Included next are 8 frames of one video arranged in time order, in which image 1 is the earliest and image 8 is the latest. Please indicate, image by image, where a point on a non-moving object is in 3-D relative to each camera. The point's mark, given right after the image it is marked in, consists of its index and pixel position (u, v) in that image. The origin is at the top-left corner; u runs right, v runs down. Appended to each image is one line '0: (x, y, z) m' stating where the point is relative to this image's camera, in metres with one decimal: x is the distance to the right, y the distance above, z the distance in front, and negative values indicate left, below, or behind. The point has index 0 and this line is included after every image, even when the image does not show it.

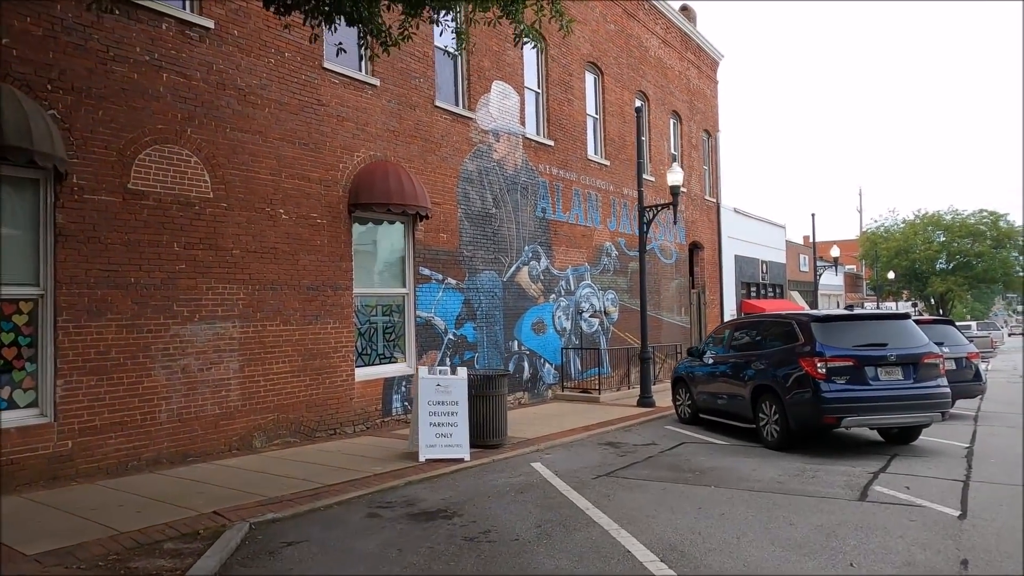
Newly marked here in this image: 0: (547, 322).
0: (+0.8, -0.8, +15.1) m
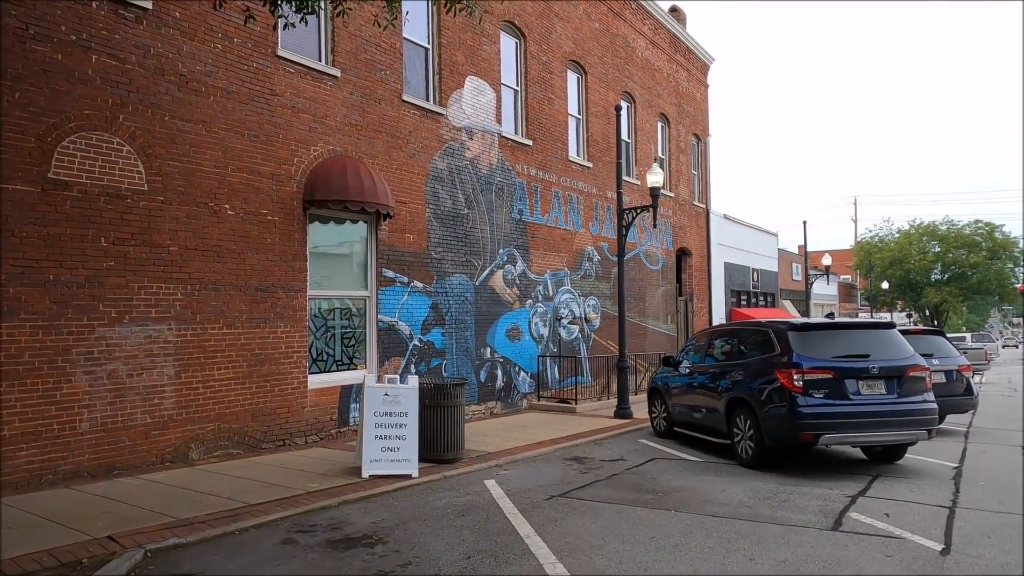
0: (+0.2, -0.9, +14.5) m
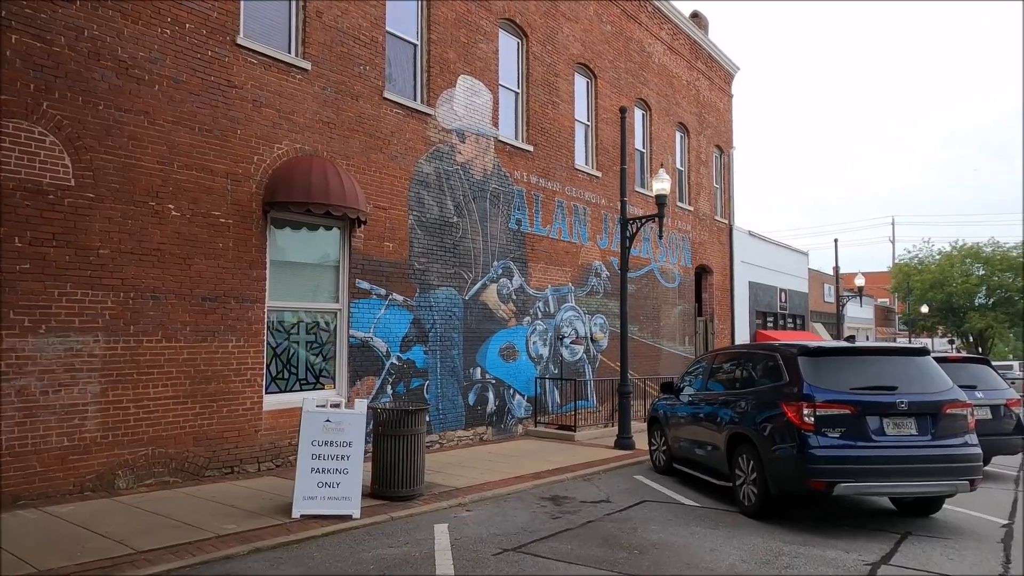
0: (+0.1, -1.2, +13.4) m
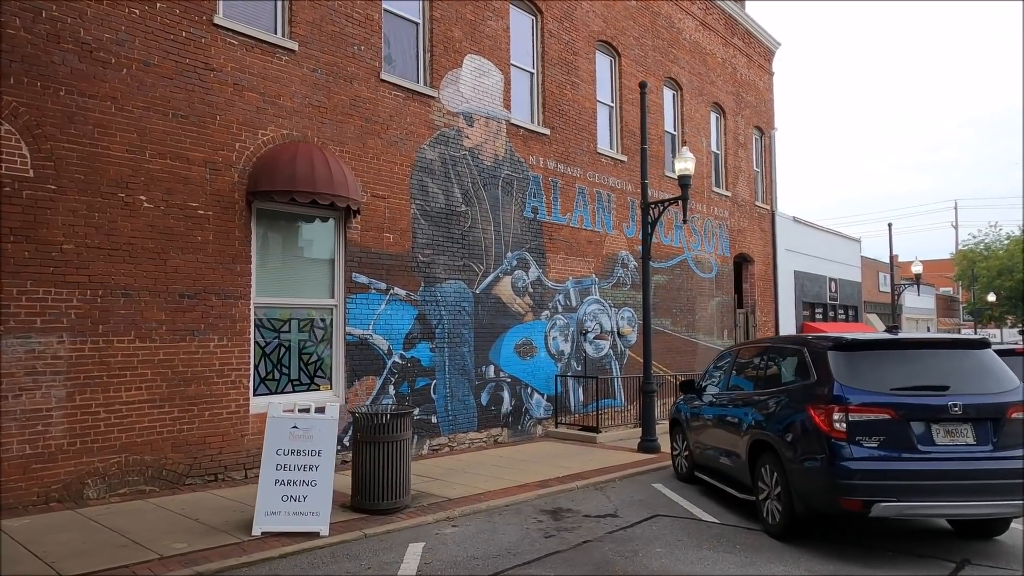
0: (+0.5, -1.1, +12.6) m
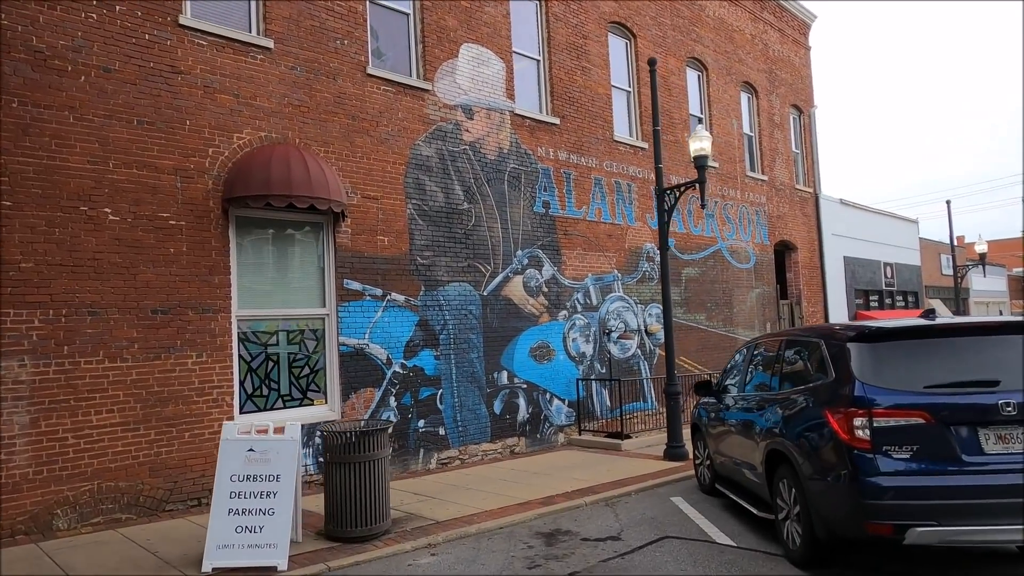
0: (+0.8, -1.1, +11.9) m
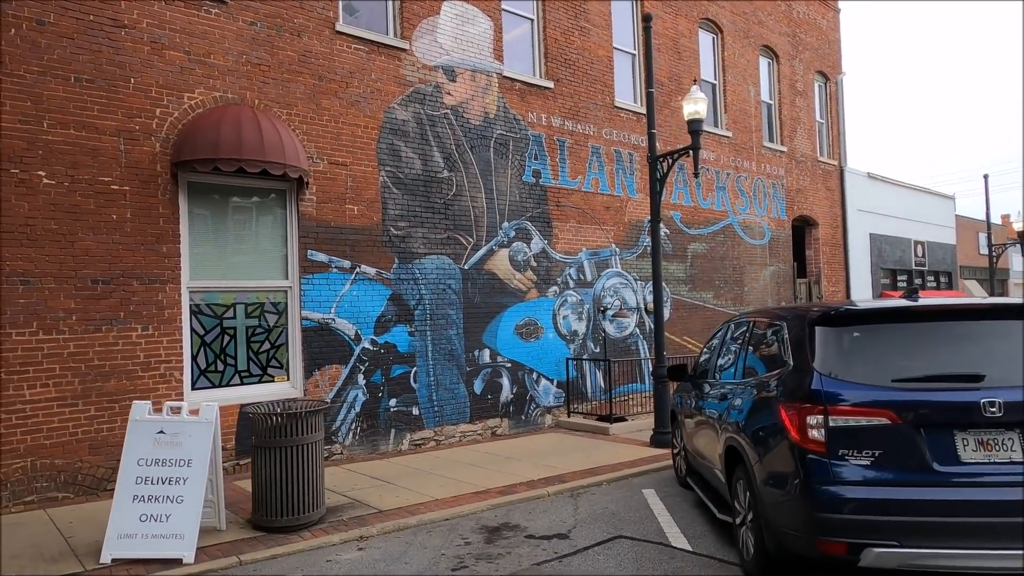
0: (+0.5, -0.6, +11.3) m
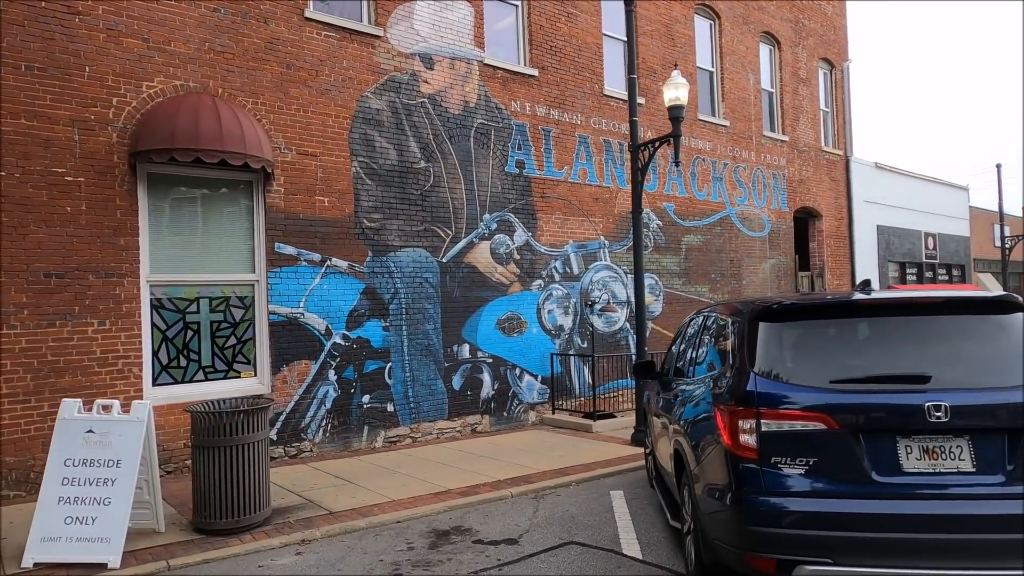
0: (+0.3, -0.5, +11.0) m
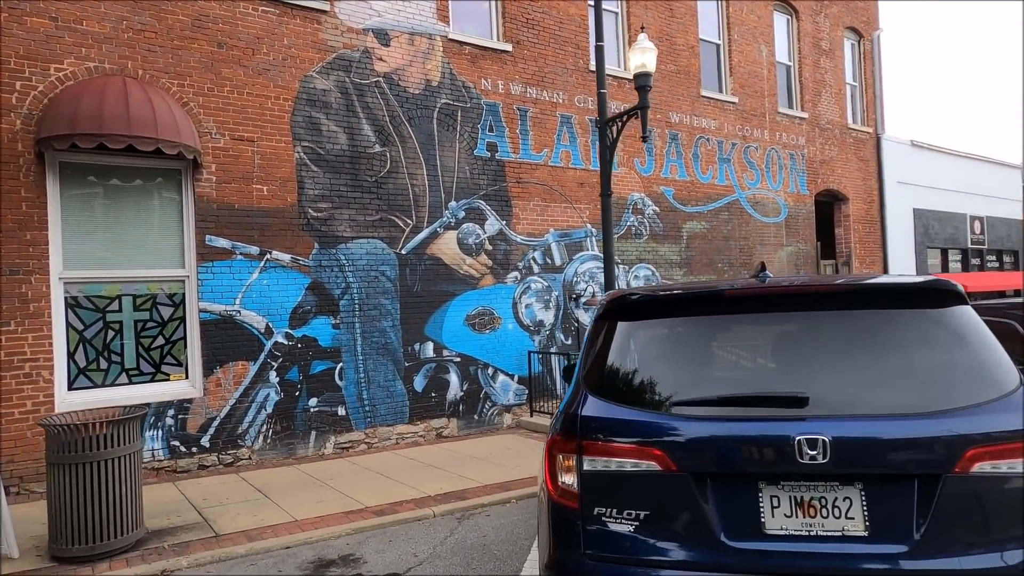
0: (-0.1, -0.4, +10.2) m
